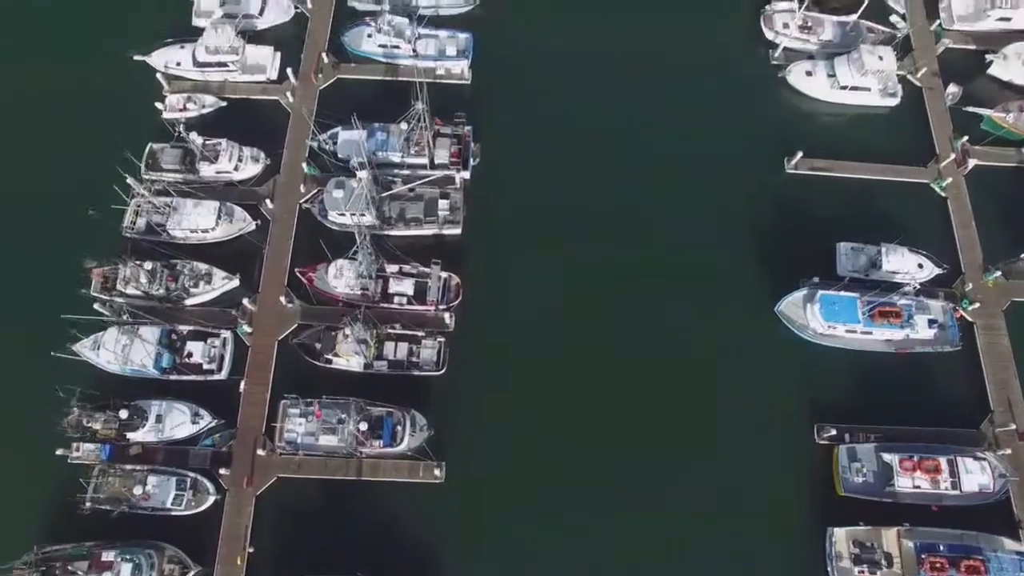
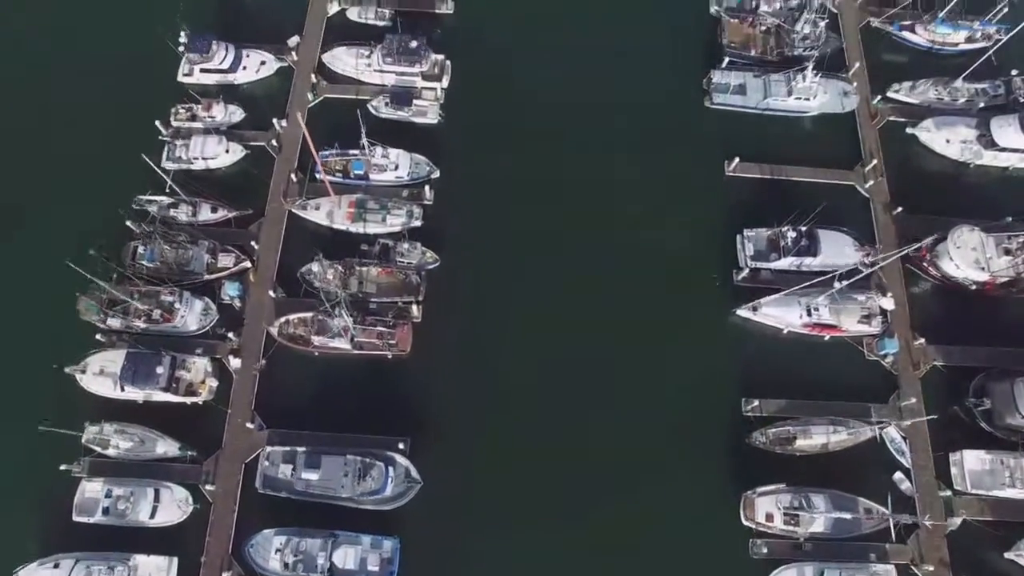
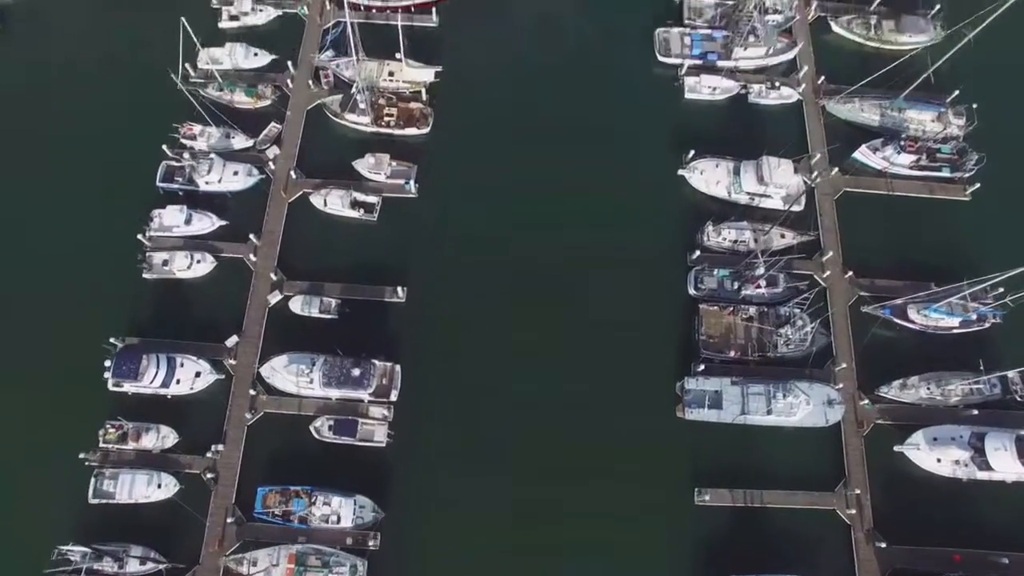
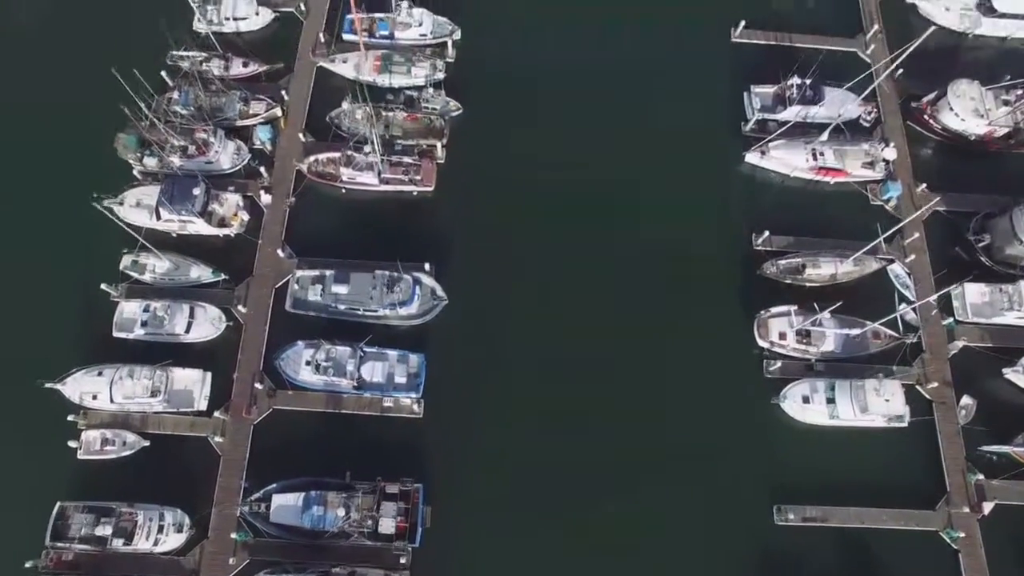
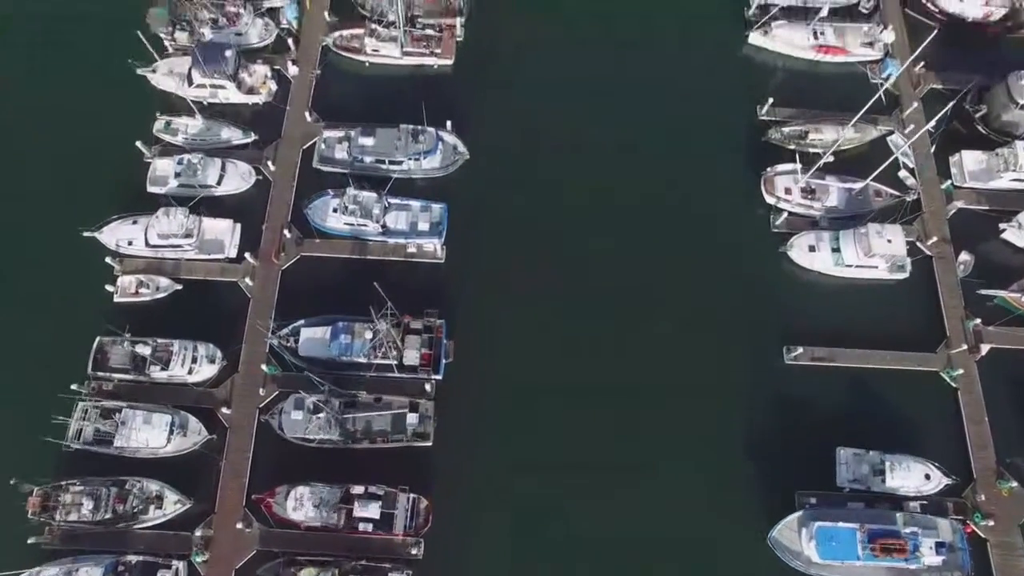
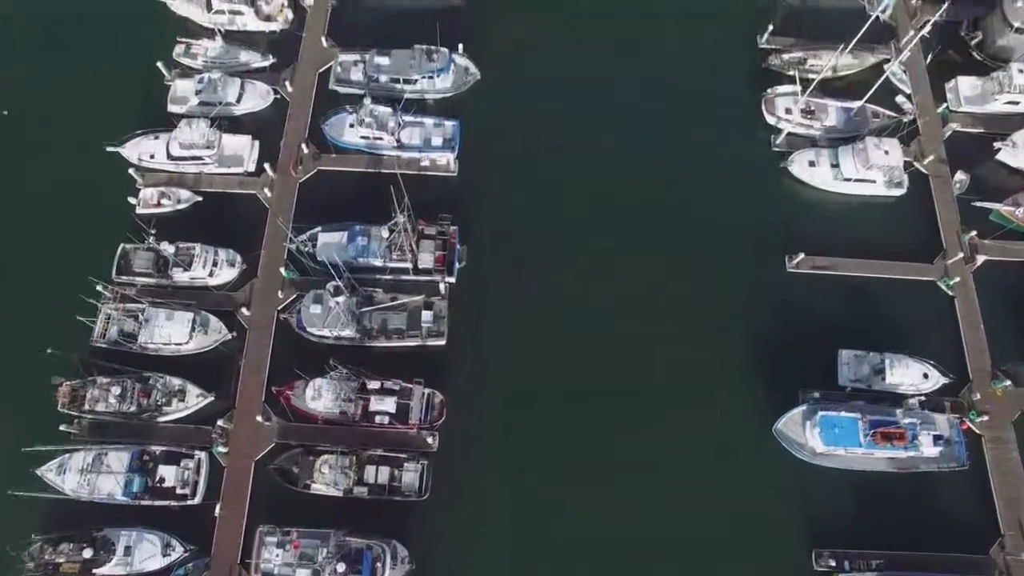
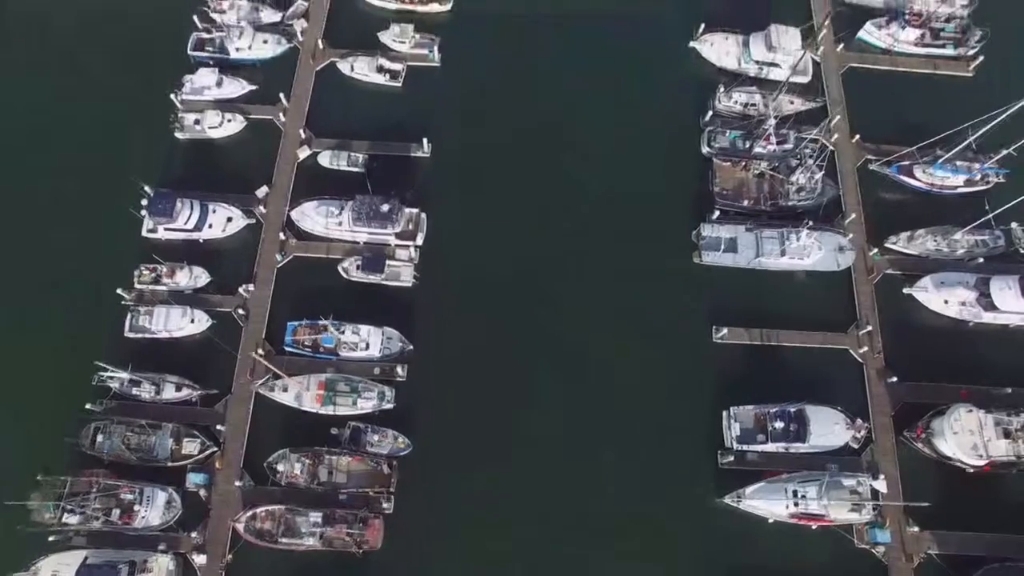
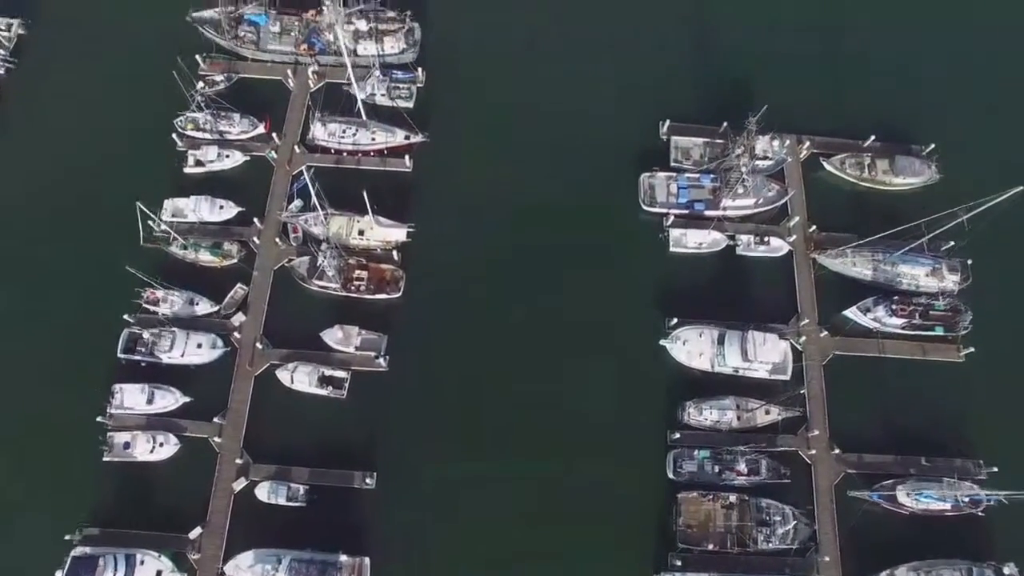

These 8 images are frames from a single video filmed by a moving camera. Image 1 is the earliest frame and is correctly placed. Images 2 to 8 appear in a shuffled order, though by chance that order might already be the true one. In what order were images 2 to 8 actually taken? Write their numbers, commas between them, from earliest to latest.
6, 5, 4, 2, 7, 3, 8
